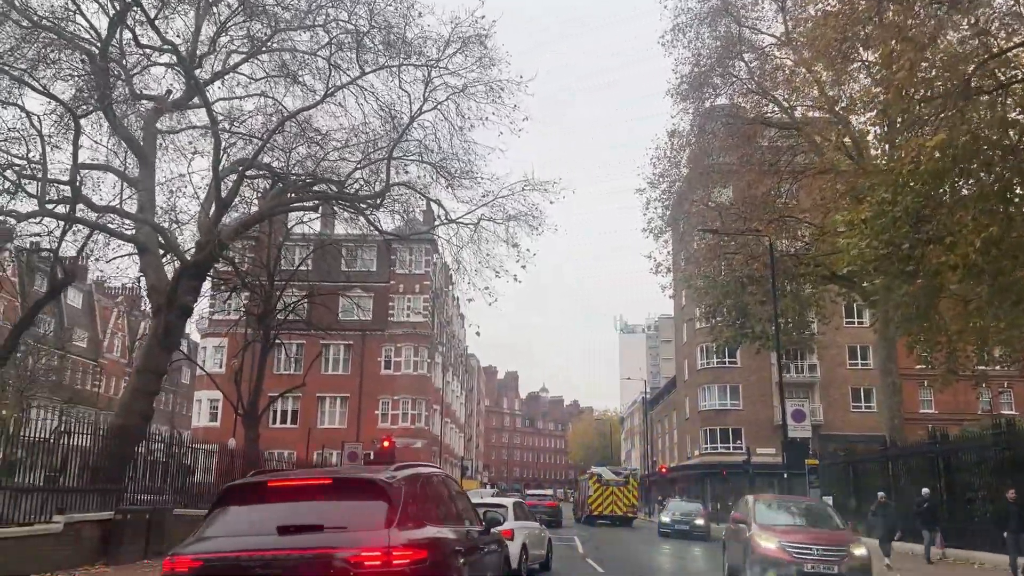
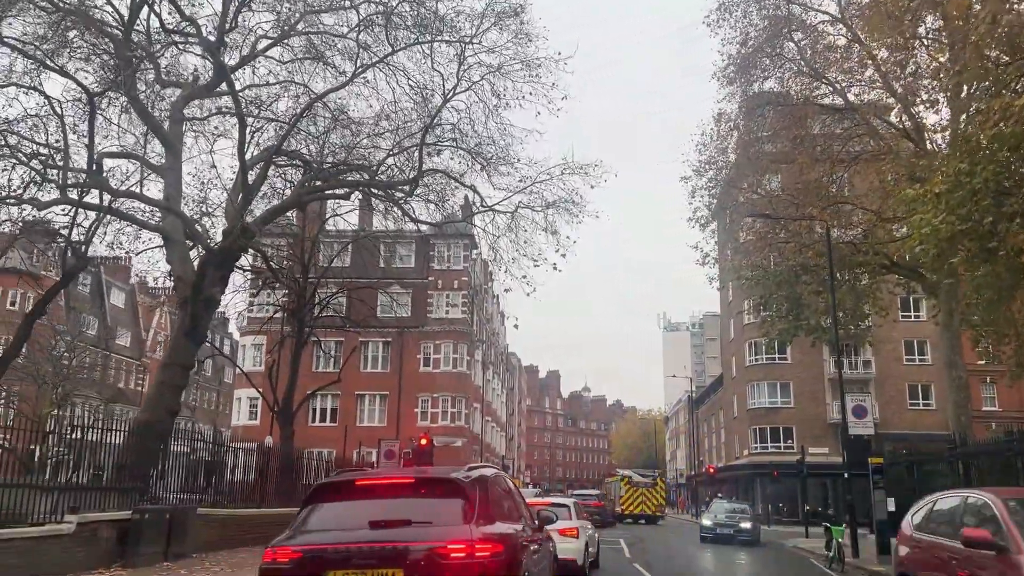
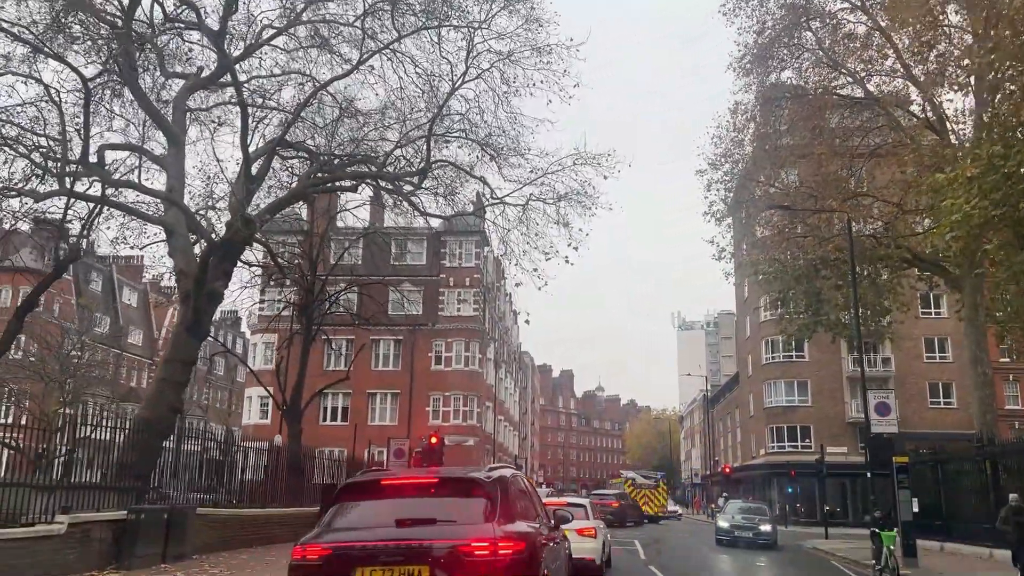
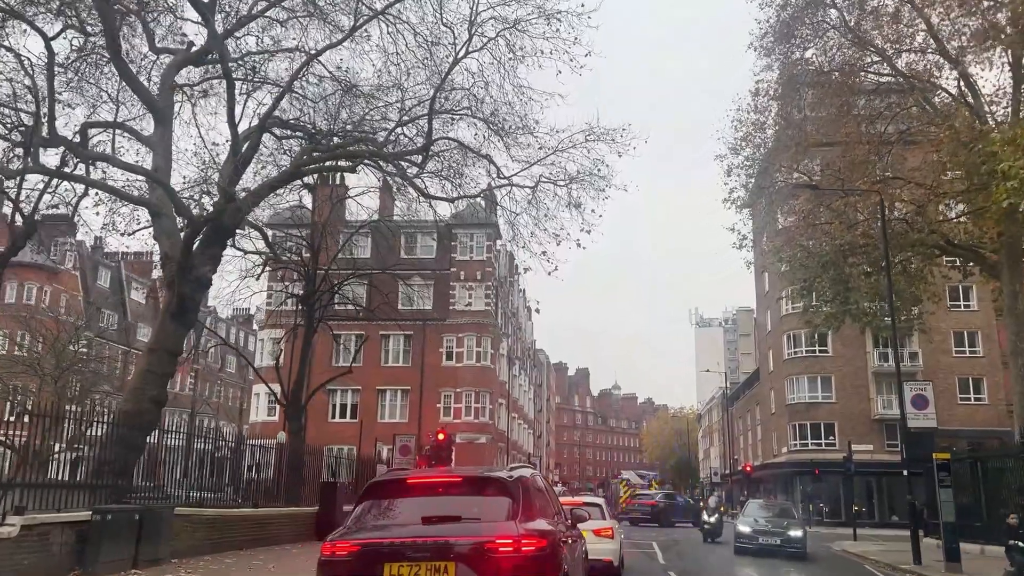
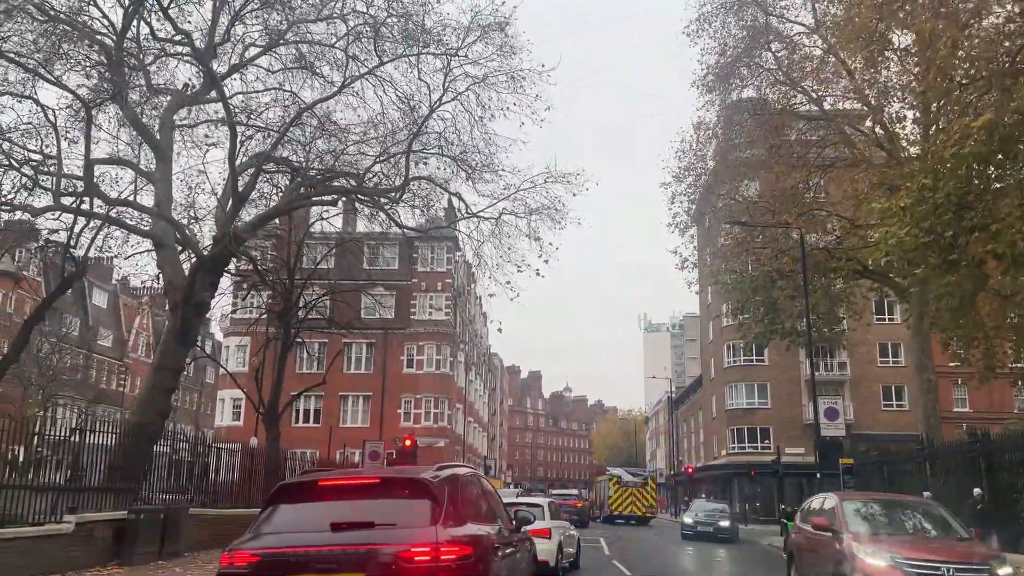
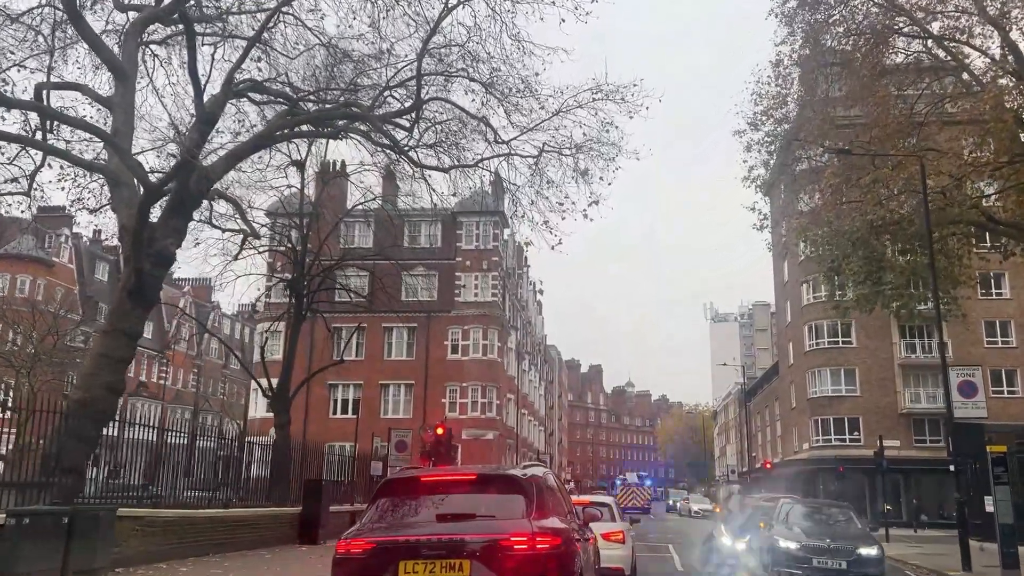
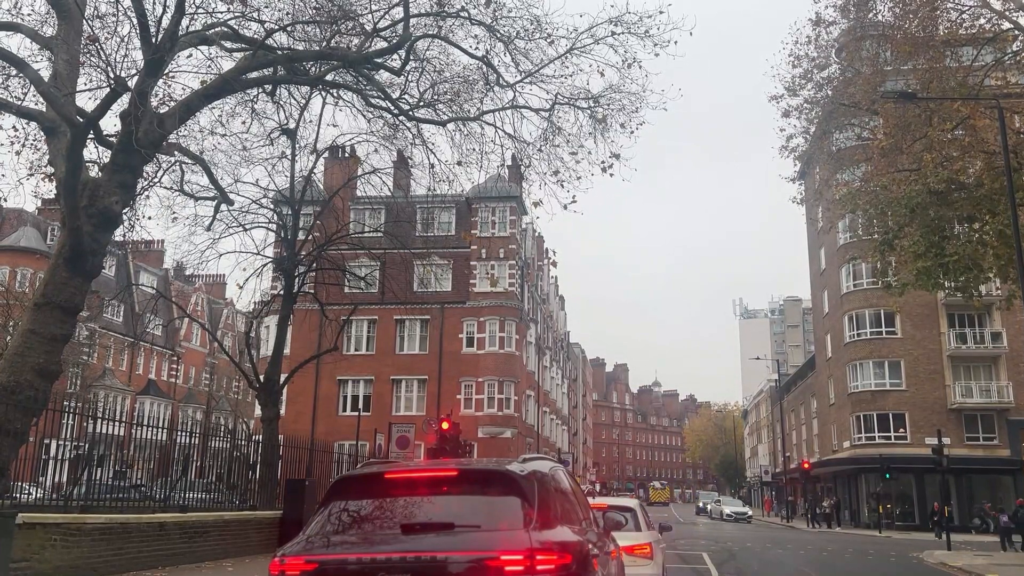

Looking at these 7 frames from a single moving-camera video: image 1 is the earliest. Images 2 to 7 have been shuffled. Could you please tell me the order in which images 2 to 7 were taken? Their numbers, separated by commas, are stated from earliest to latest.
5, 2, 3, 4, 6, 7
